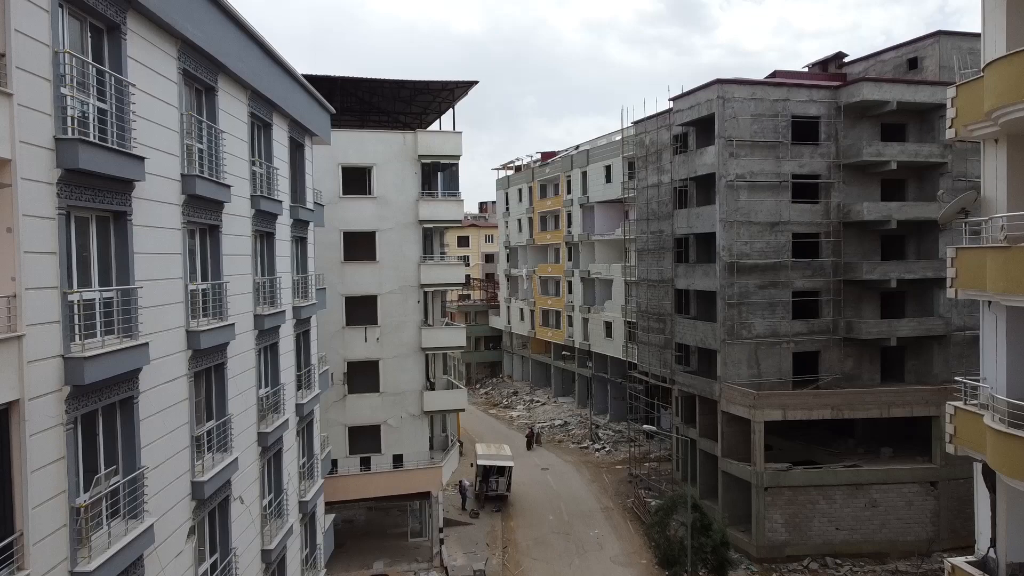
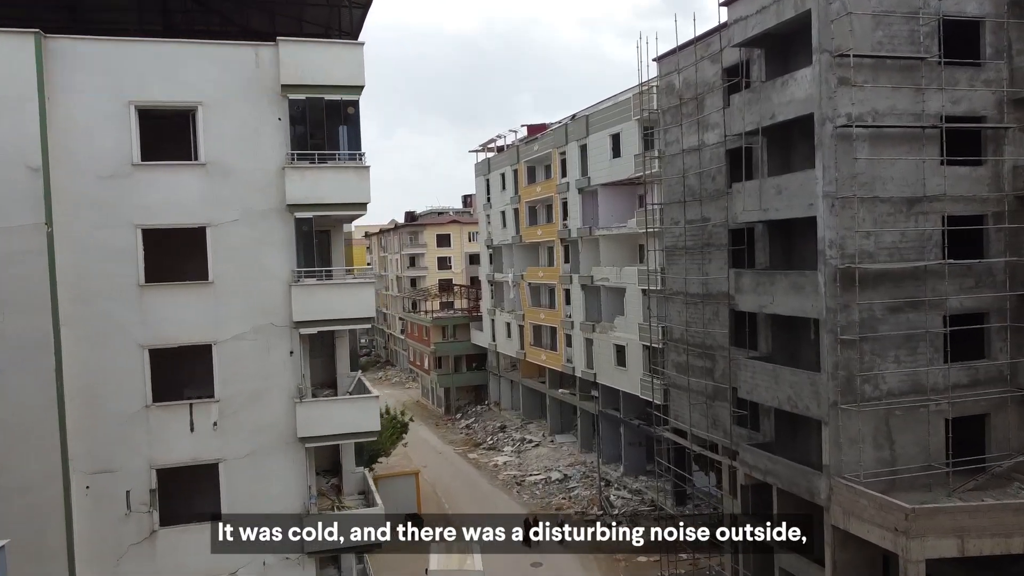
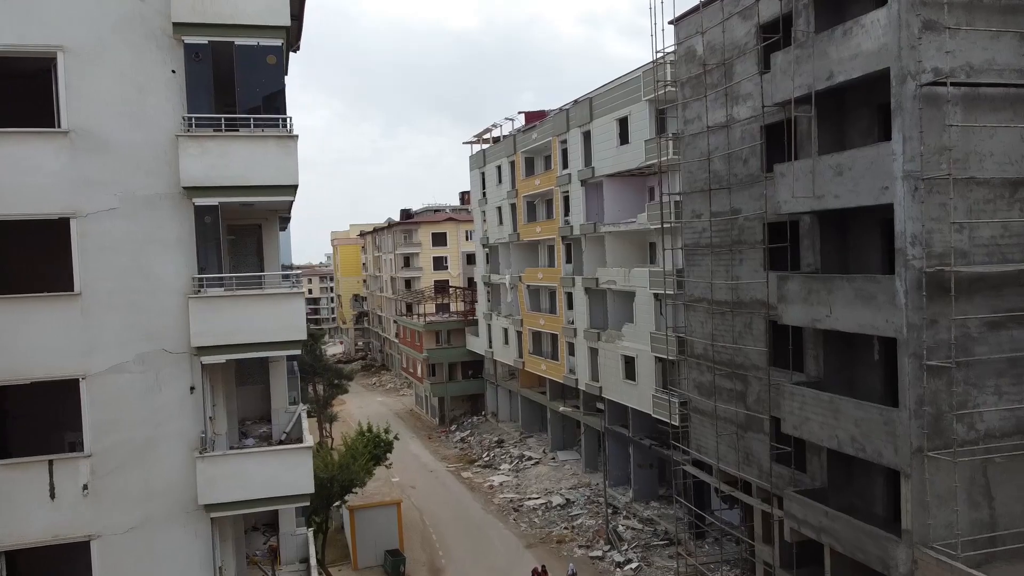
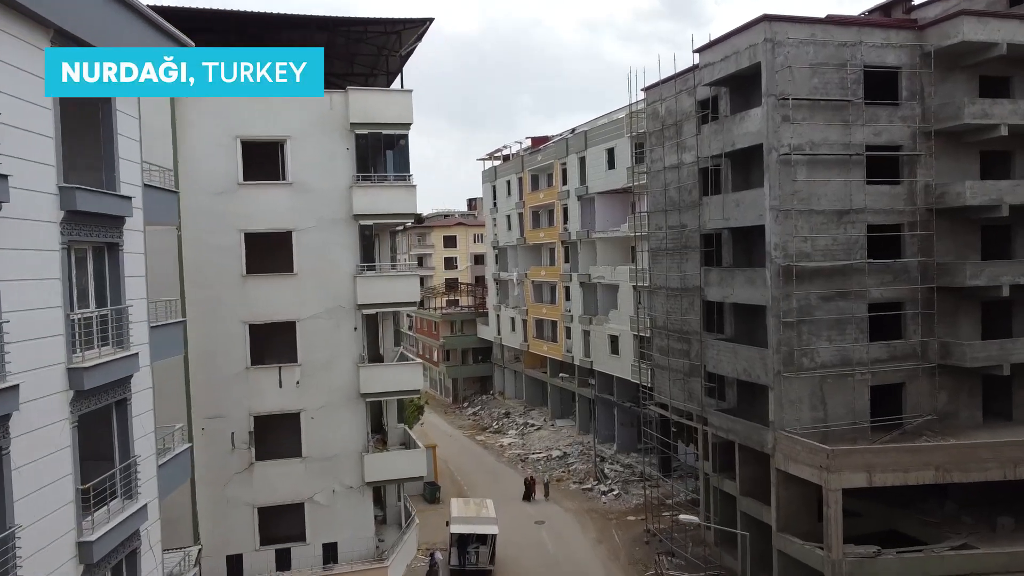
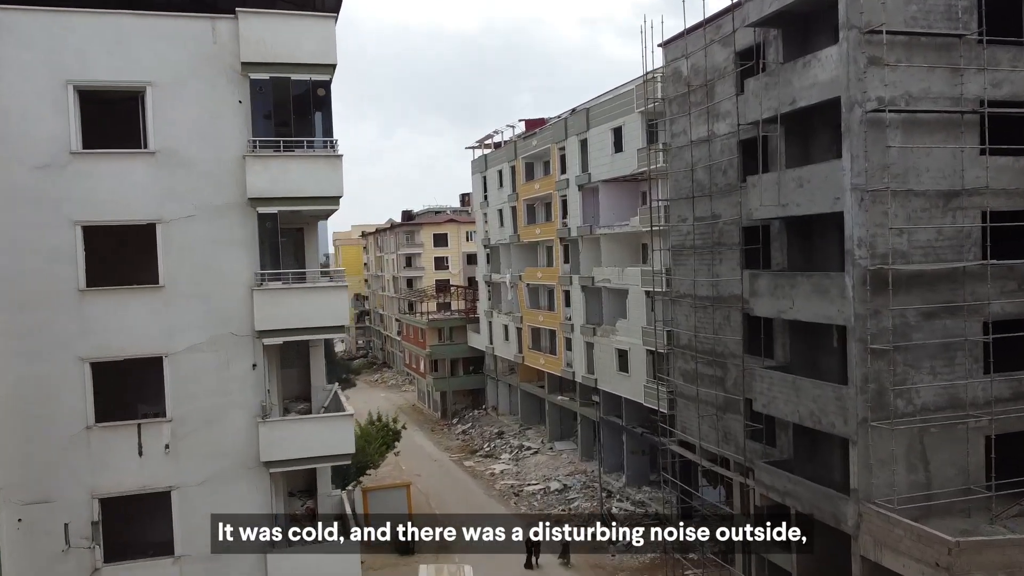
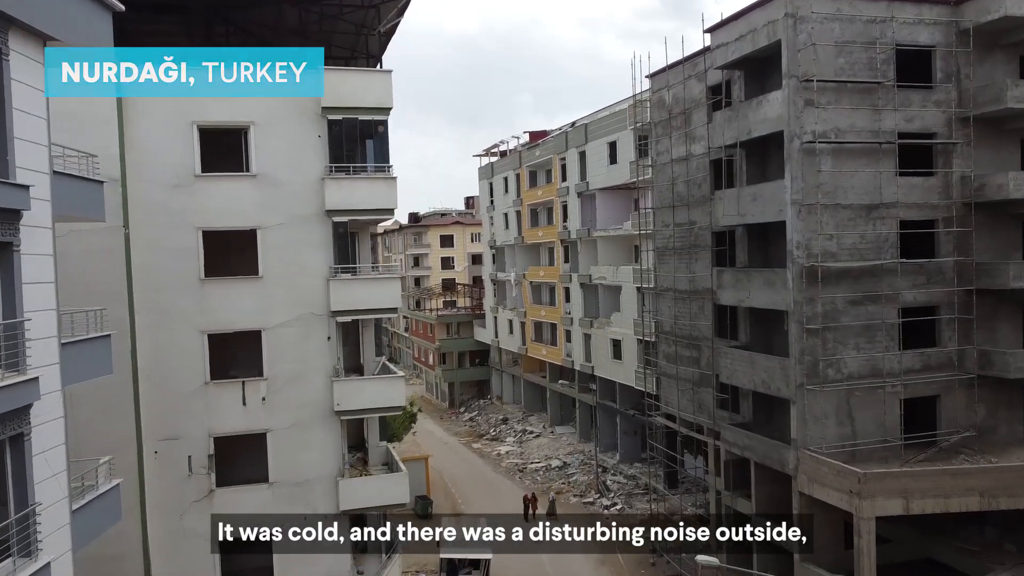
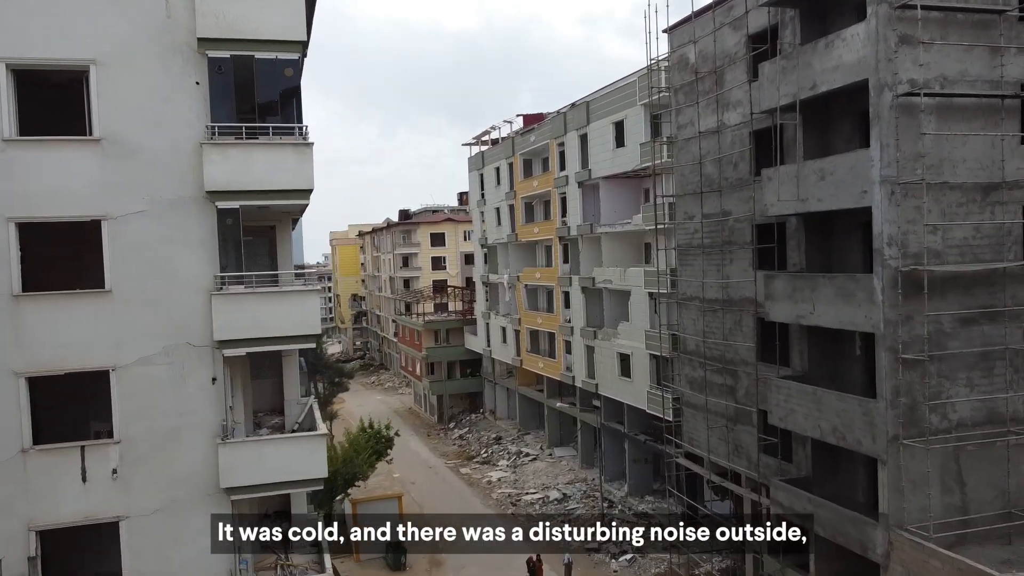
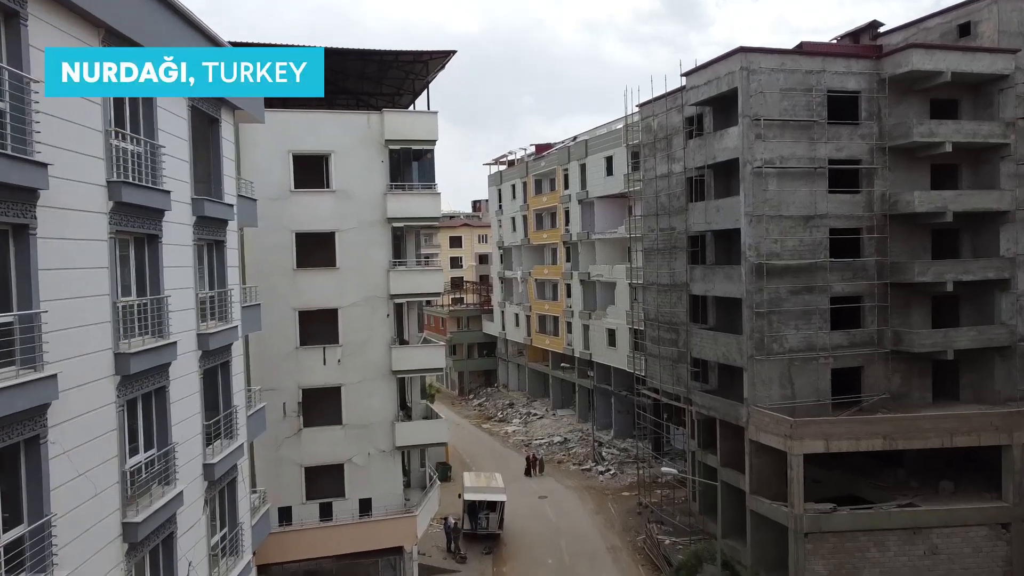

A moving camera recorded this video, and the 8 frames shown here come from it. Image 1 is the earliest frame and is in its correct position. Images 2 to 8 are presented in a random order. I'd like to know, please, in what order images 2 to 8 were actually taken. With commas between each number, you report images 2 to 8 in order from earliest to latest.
8, 4, 6, 2, 5, 7, 3
